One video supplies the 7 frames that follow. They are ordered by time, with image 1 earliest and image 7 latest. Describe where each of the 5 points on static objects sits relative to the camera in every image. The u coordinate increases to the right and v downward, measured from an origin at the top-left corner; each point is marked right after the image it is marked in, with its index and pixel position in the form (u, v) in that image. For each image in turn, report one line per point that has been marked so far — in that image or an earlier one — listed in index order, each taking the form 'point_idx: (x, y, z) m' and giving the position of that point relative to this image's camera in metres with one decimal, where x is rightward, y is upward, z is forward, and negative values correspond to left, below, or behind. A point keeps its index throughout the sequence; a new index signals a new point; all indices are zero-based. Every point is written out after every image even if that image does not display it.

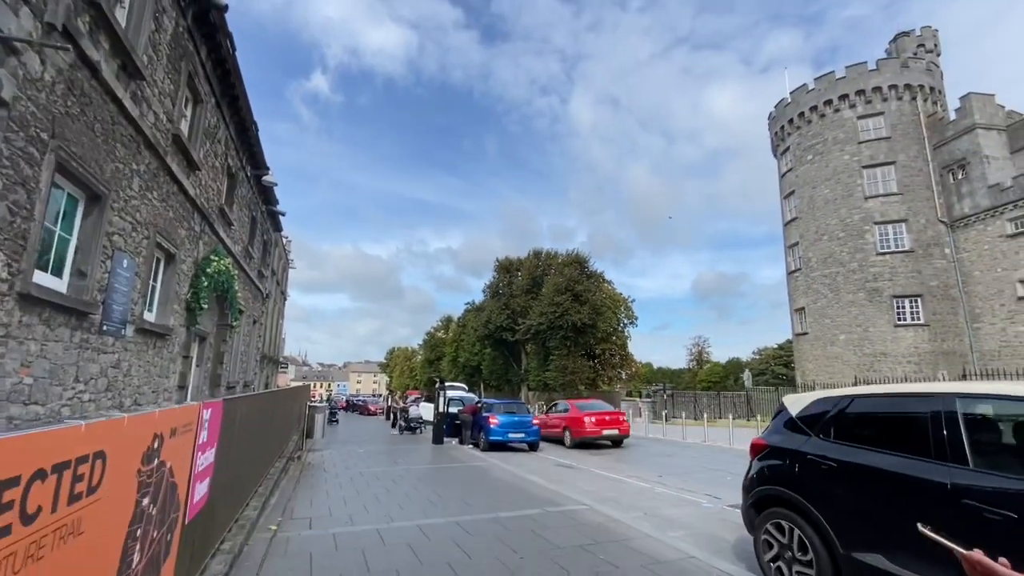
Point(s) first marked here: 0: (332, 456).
0: (-4.7, -4.3, +12.3) m
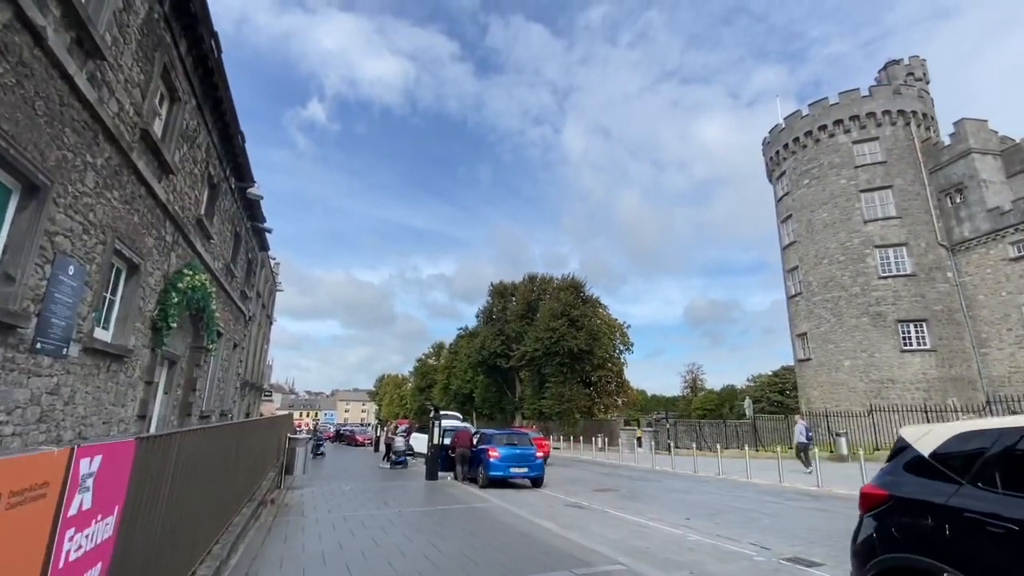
0: (-4.6, -4.8, +11.0) m
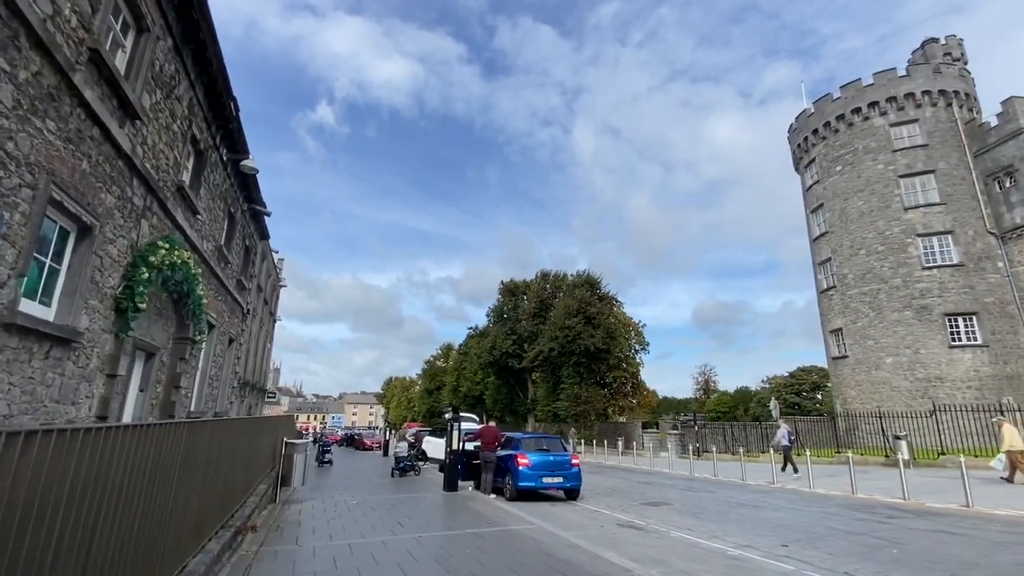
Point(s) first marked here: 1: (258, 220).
0: (-3.8, -4.3, +9.2) m
1: (-9.5, +2.6, +17.9) m
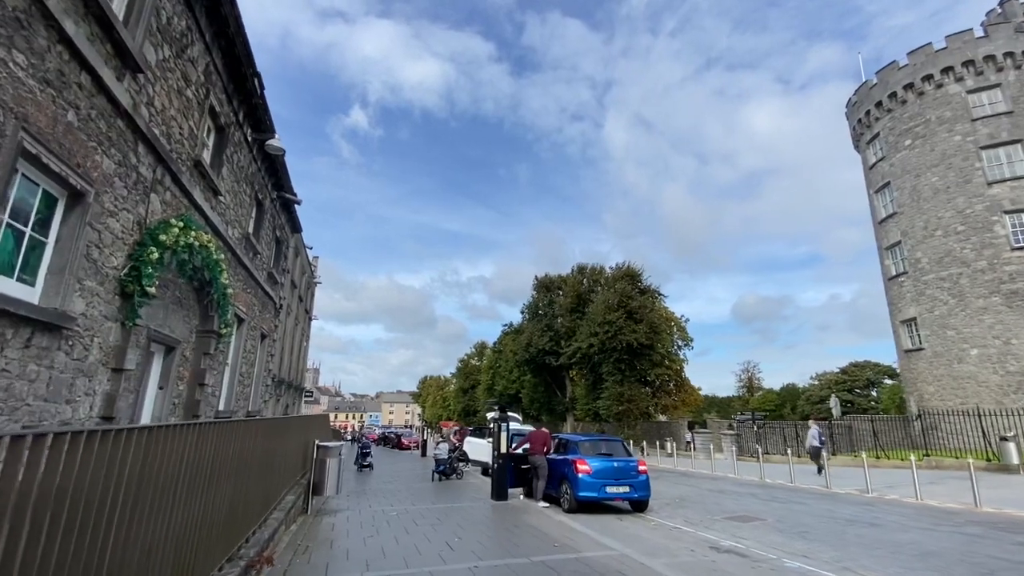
0: (-2.8, -4.0, +8.1) m
1: (-8.0, +2.8, +17.1) m
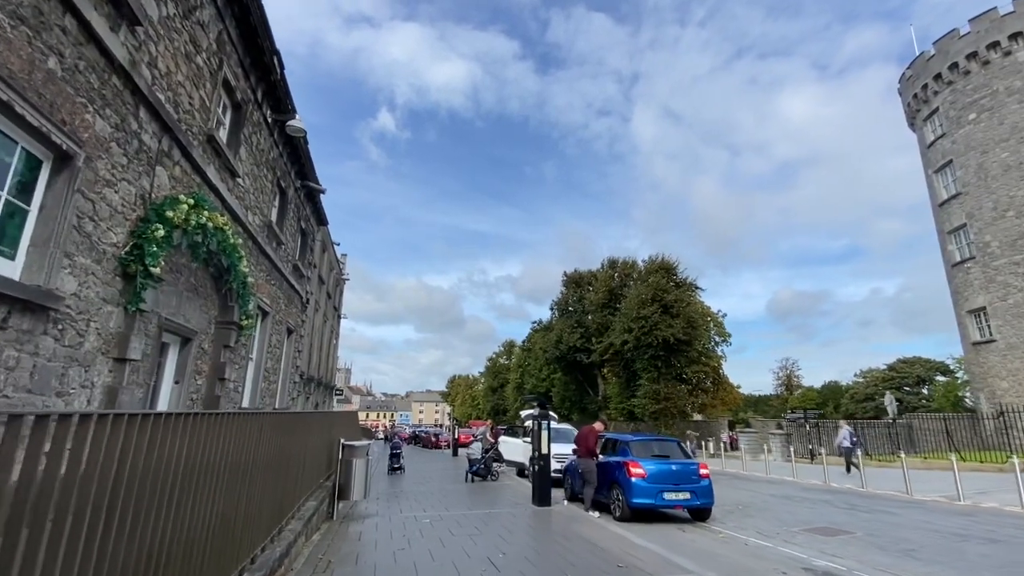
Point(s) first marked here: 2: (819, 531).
0: (-2.1, -3.7, +7.2) m
1: (-6.9, +3.0, +16.6) m
2: (+5.1, -4.0, +7.9) m
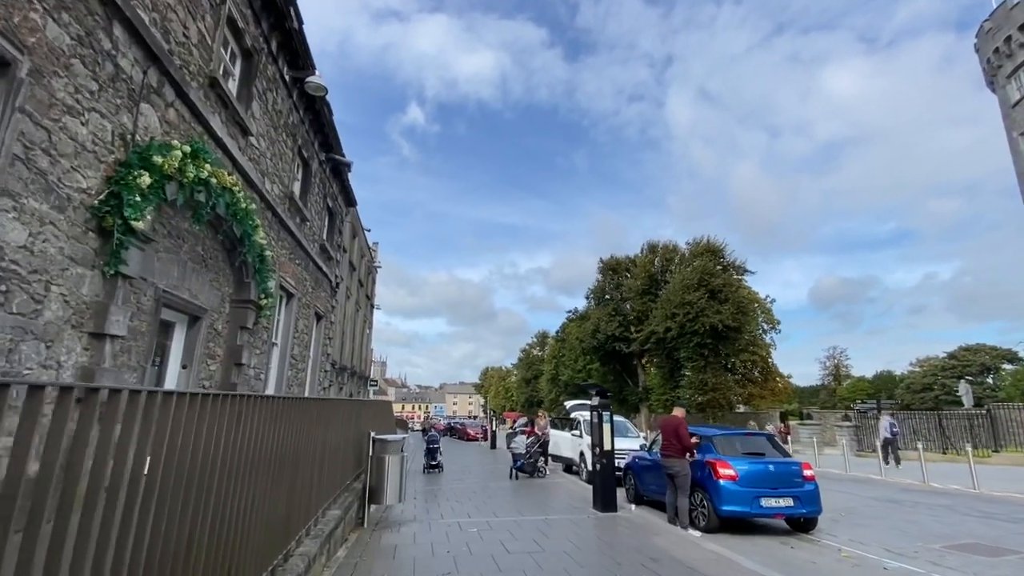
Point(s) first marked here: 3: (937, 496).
0: (-1.2, -3.2, +6.0) m
1: (-5.6, +3.6, +15.5) m
2: (+6.0, -3.4, +6.2) m
3: (+9.0, -4.4, +10.1) m
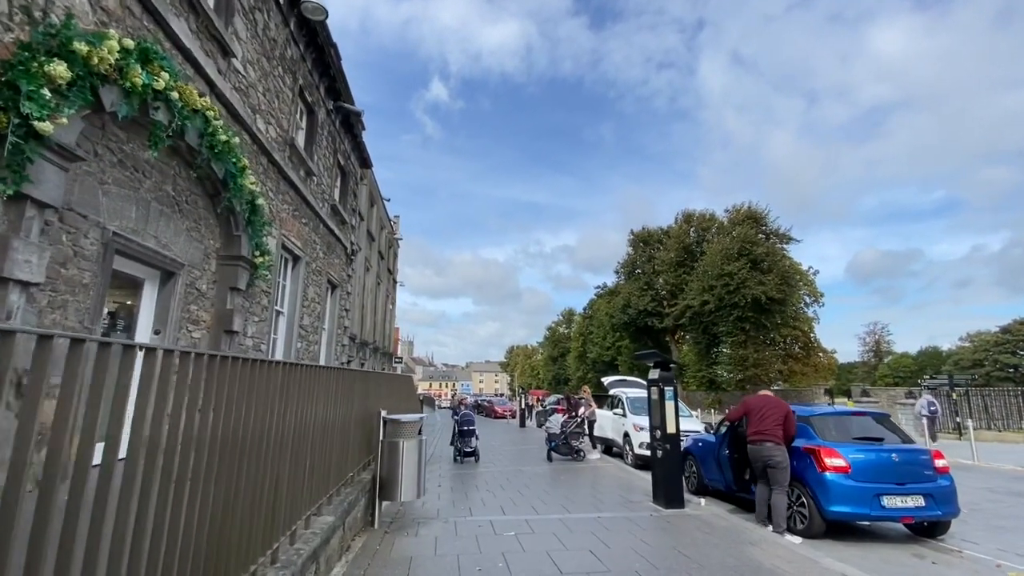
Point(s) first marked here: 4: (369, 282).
0: (-0.7, -2.6, +4.6) m
1: (-4.7, +4.5, +14.1) m
2: (+6.5, -2.7, +4.5) m
3: (+9.7, -3.5, +8.3) m
4: (-5.8, +0.3, +19.2) m
